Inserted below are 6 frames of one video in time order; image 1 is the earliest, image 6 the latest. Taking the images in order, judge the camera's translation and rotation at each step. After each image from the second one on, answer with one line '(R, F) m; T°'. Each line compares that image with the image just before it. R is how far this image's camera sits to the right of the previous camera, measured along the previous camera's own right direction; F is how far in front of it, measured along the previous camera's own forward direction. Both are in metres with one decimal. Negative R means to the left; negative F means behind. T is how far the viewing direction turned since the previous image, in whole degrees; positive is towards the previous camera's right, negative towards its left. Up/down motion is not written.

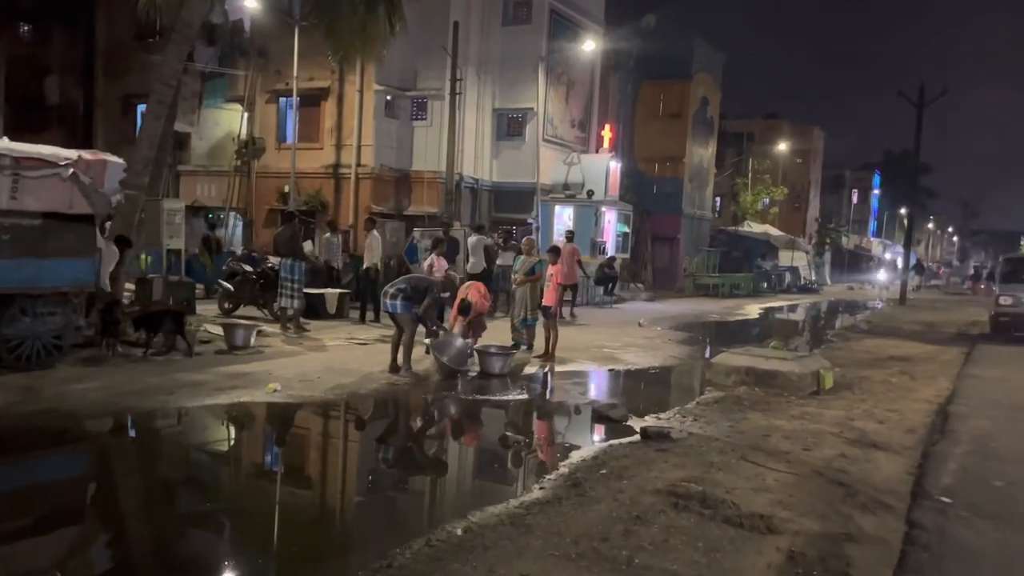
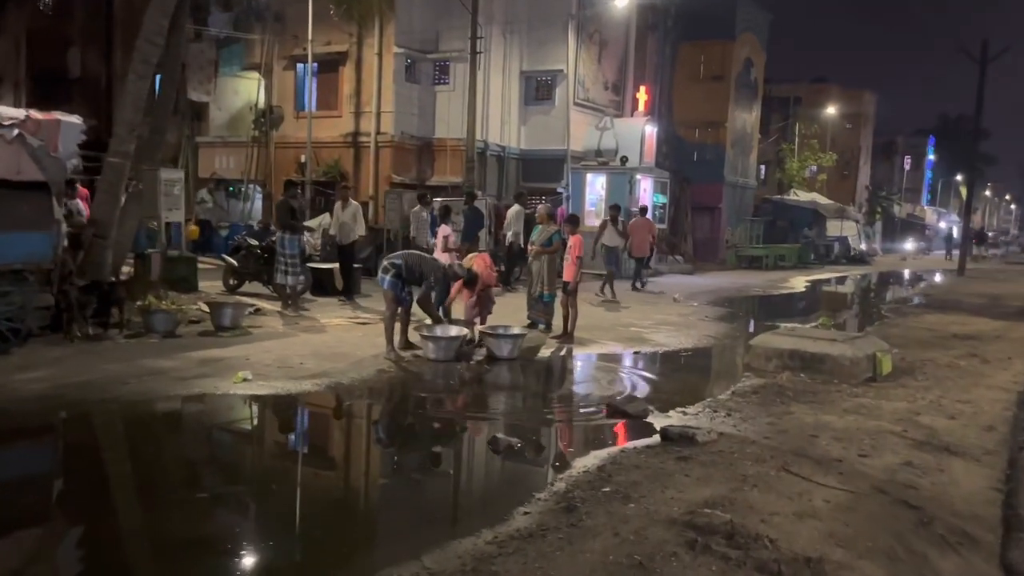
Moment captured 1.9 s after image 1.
(+0.4, +1.2) m; -3°
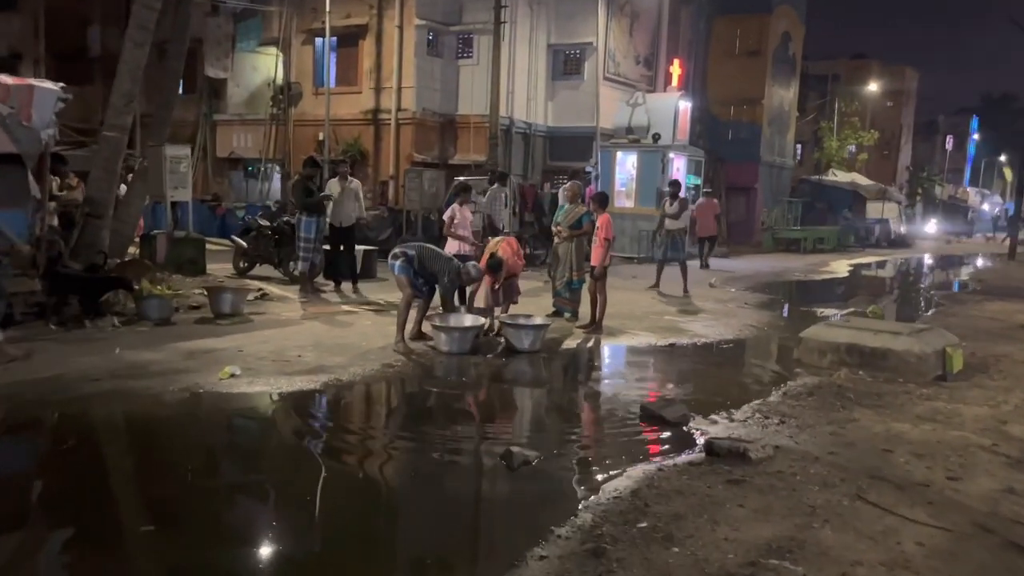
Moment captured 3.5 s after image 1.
(+0.1, +0.9) m; -2°
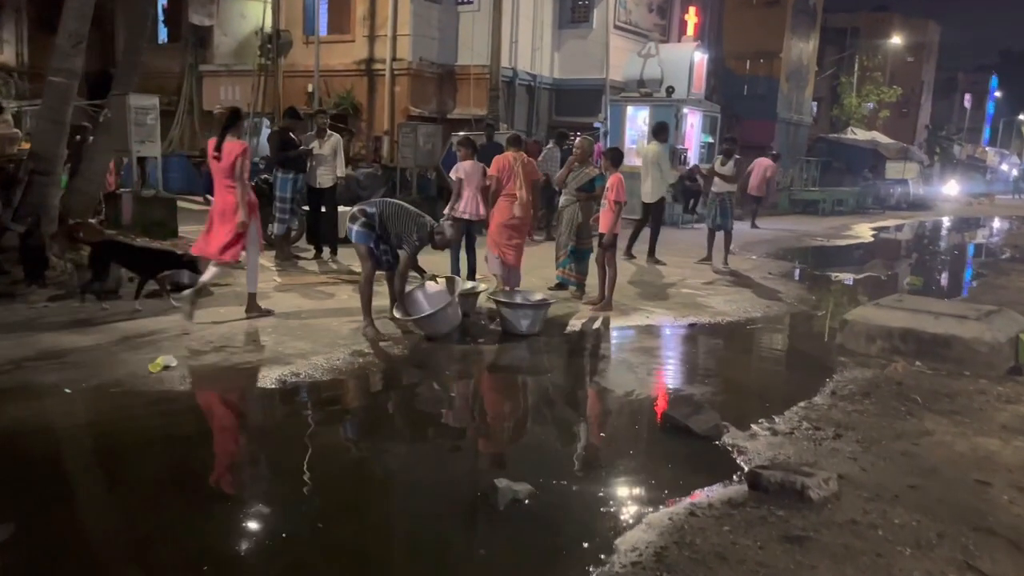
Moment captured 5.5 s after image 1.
(+0.1, +1.2) m; 0°
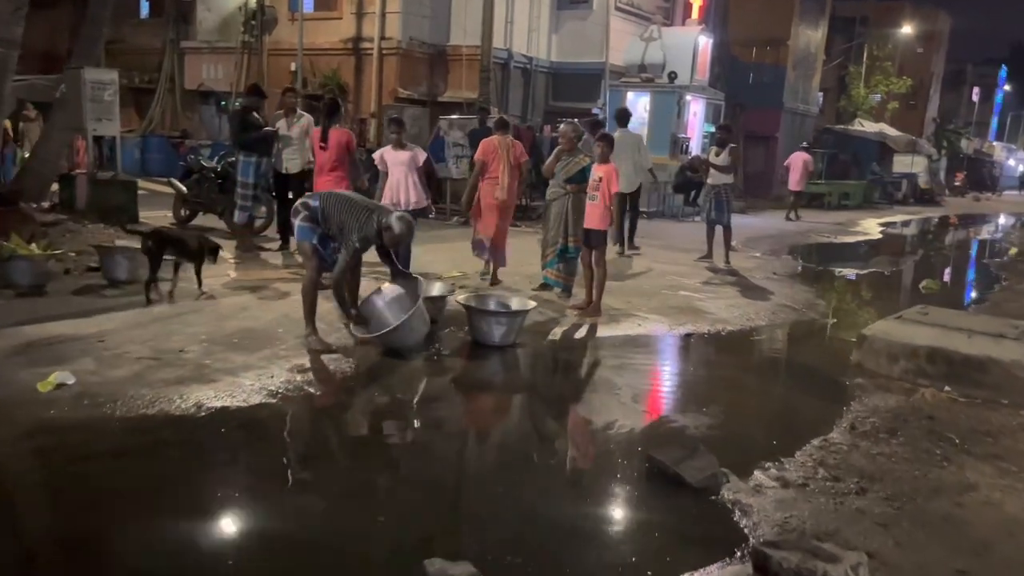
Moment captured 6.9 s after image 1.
(+0.2, +0.9) m; 0°
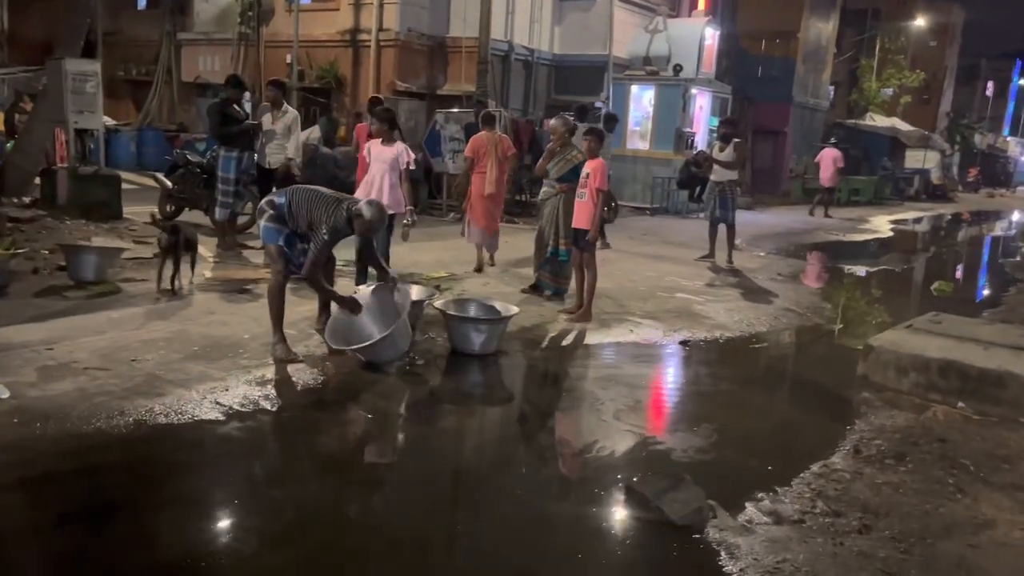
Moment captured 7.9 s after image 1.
(+0.2, +0.4) m; -1°
